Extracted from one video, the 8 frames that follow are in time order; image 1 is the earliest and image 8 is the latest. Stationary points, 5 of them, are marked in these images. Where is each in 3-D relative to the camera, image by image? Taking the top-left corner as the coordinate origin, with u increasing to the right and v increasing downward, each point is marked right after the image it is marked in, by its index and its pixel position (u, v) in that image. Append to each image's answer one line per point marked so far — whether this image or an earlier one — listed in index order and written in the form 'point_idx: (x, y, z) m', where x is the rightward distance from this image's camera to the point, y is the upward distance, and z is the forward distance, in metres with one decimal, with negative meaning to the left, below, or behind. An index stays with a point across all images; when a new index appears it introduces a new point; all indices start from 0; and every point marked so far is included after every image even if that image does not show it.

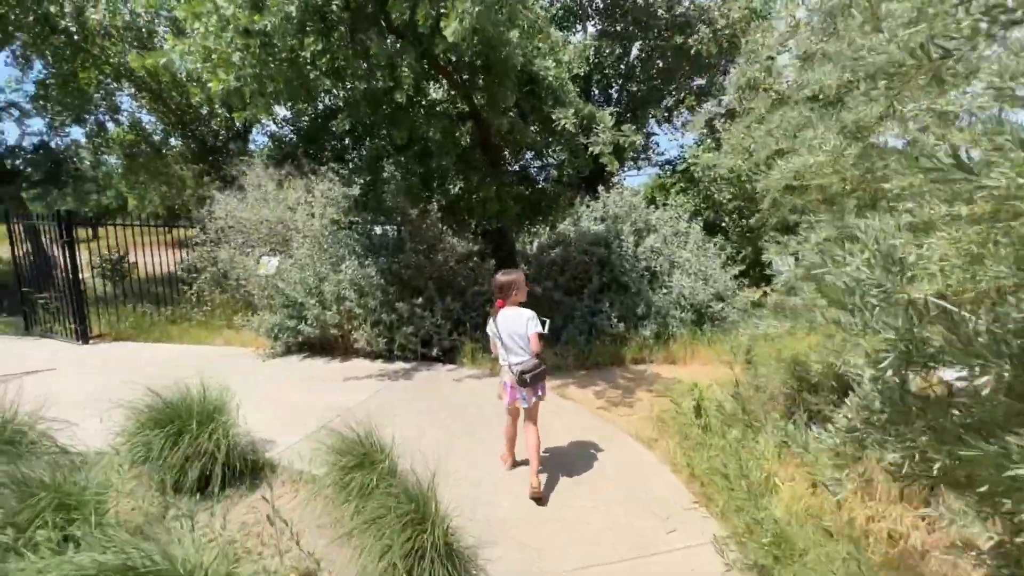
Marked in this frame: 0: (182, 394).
0: (-2.5, -0.8, +3.6) m
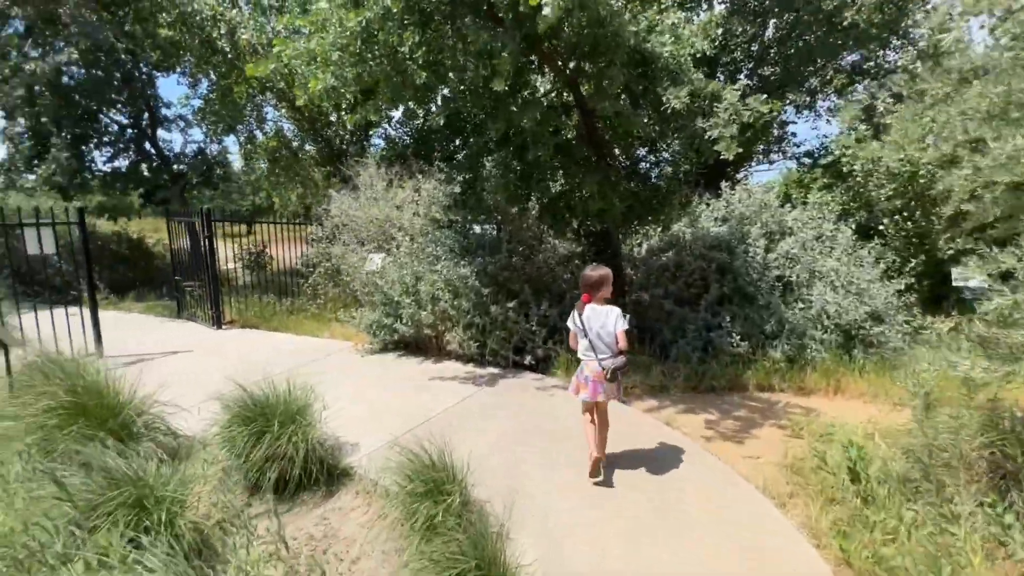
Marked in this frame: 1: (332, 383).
0: (-1.9, -0.8, +3.6) m
1: (-2.1, -1.1, +5.3) m
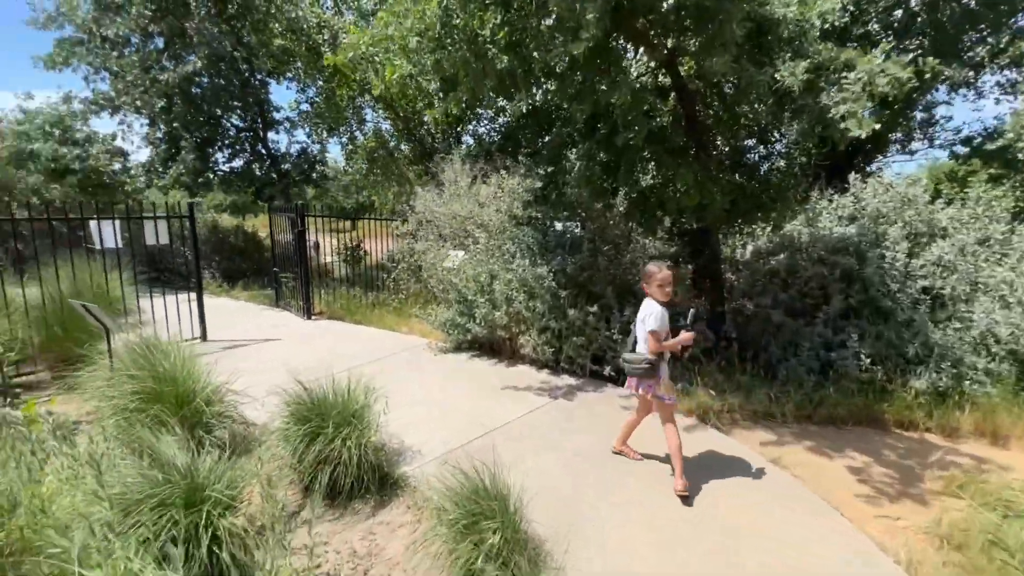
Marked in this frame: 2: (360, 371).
0: (-1.4, -0.7, +3.5) m
1: (-1.3, -1.0, +5.2) m
2: (-1.8, -1.0, +5.4) m
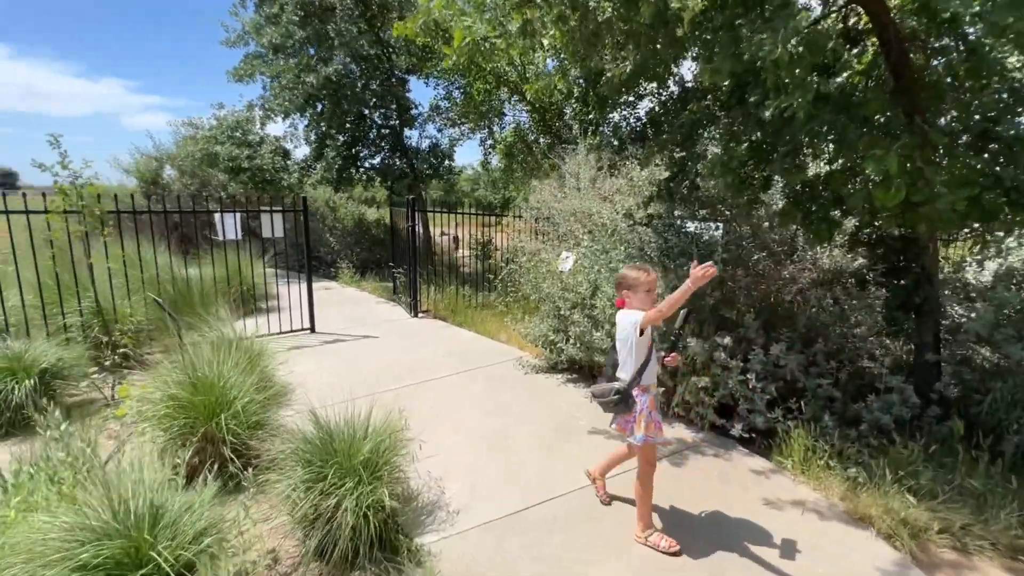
0: (-1.0, -0.8, +2.8) m
1: (-0.4, -1.1, +4.5) m
2: (-0.8, -1.1, +4.9) m
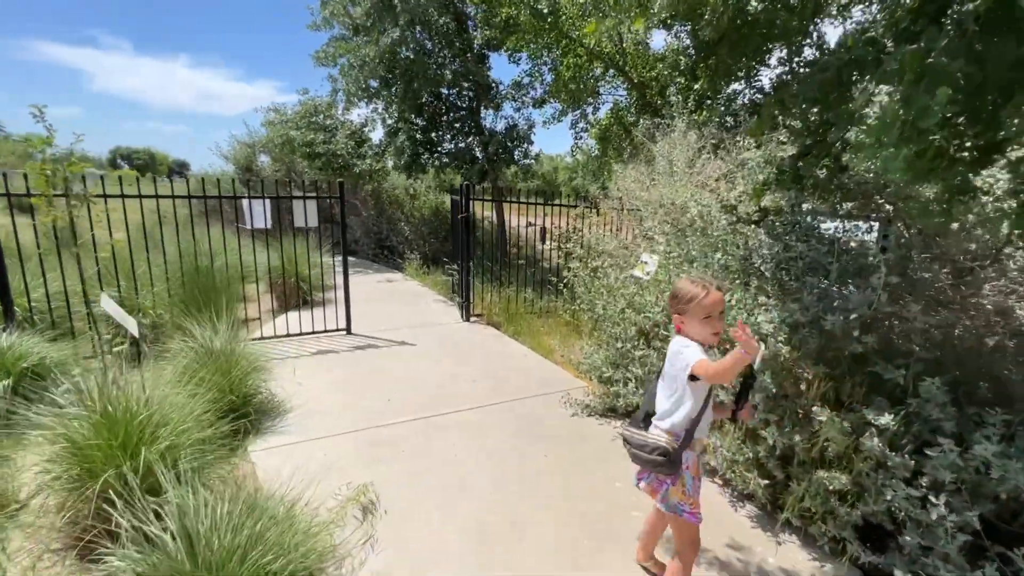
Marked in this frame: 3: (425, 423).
0: (-1.1, -0.9, +1.9) m
1: (-0.2, -1.2, +3.3) m
2: (-0.5, -1.1, +3.8) m
3: (-0.7, -1.1, +3.9) m
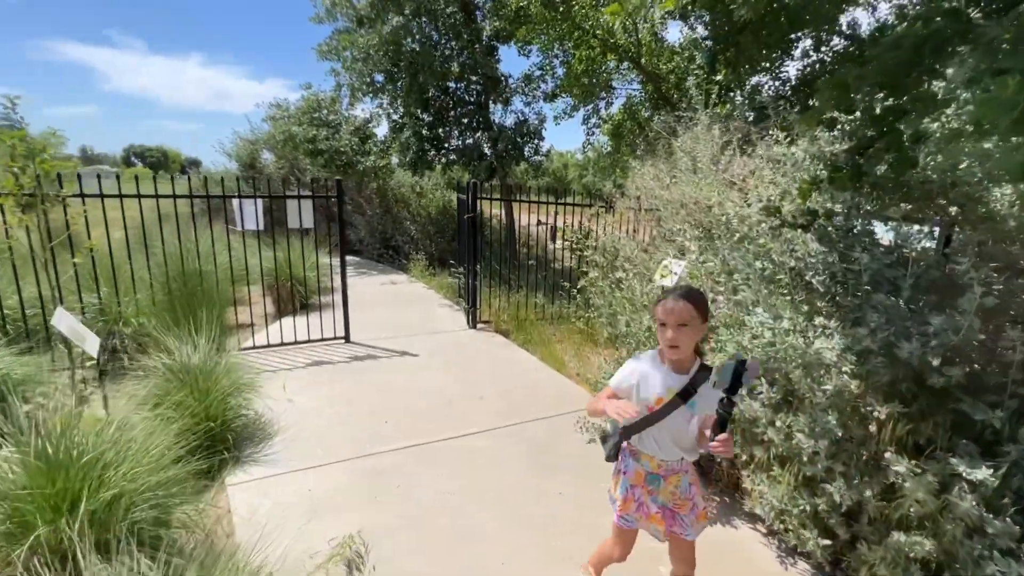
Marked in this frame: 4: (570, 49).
0: (-1.1, -1.0, +1.5) m
1: (-0.1, -1.3, +2.9) m
2: (-0.5, -1.2, +3.4) m
3: (-0.7, -1.2, +3.5) m
4: (+1.4, +5.6, +11.0) m
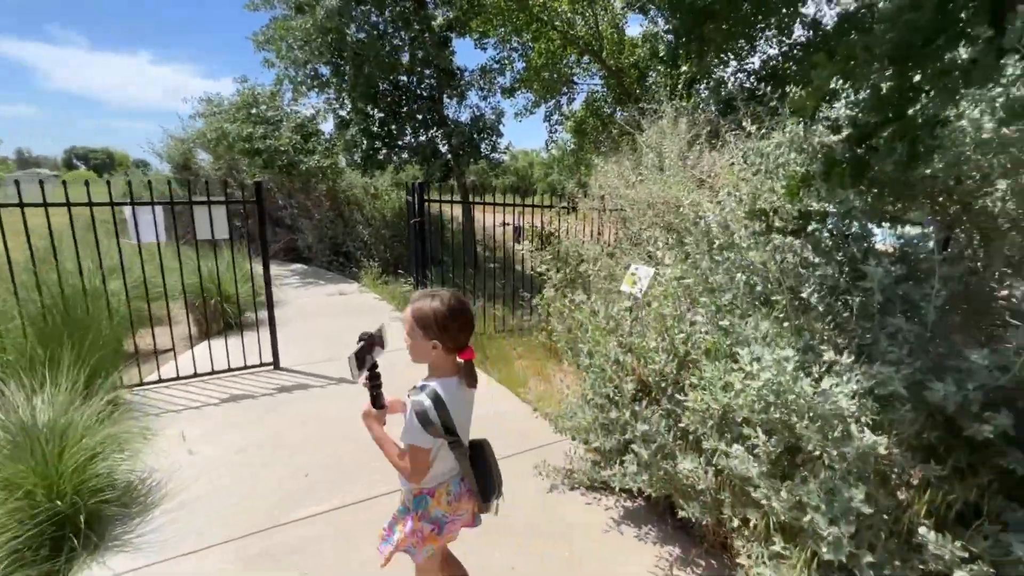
0: (-1.3, -1.2, +0.8) m
1: (-0.4, -1.5, +2.3) m
2: (-0.8, -1.4, +2.7) m
3: (-1.0, -1.4, +2.9) m
4: (+0.4, +5.5, +10.4) m
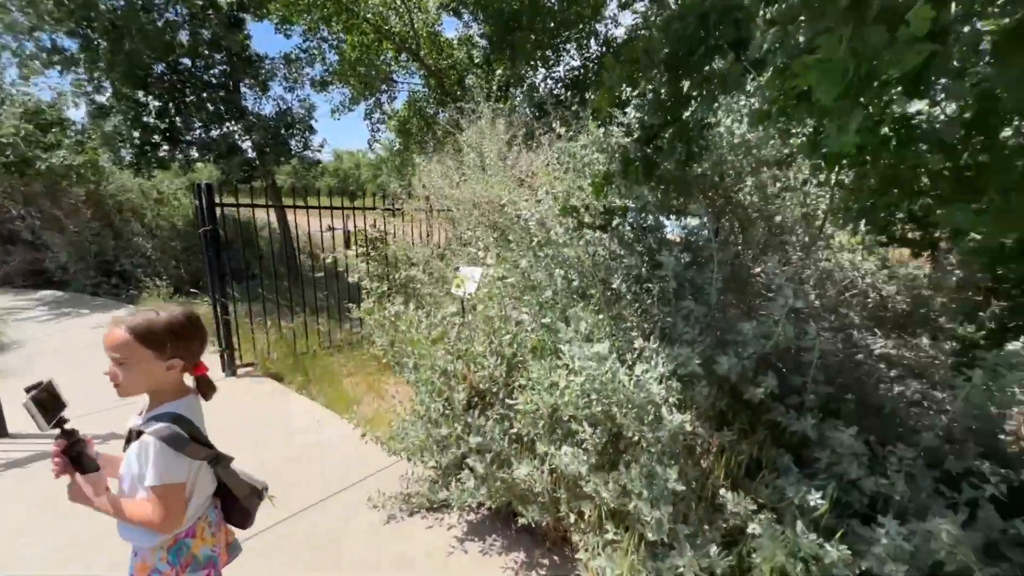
0: (-1.4, -1.3, +0.1) m
1: (-1.1, -1.6, +1.8) m
2: (-1.6, -1.5, +2.1) m
3: (-1.9, -1.5, +2.2) m
4: (-3.6, +5.3, +9.7) m
